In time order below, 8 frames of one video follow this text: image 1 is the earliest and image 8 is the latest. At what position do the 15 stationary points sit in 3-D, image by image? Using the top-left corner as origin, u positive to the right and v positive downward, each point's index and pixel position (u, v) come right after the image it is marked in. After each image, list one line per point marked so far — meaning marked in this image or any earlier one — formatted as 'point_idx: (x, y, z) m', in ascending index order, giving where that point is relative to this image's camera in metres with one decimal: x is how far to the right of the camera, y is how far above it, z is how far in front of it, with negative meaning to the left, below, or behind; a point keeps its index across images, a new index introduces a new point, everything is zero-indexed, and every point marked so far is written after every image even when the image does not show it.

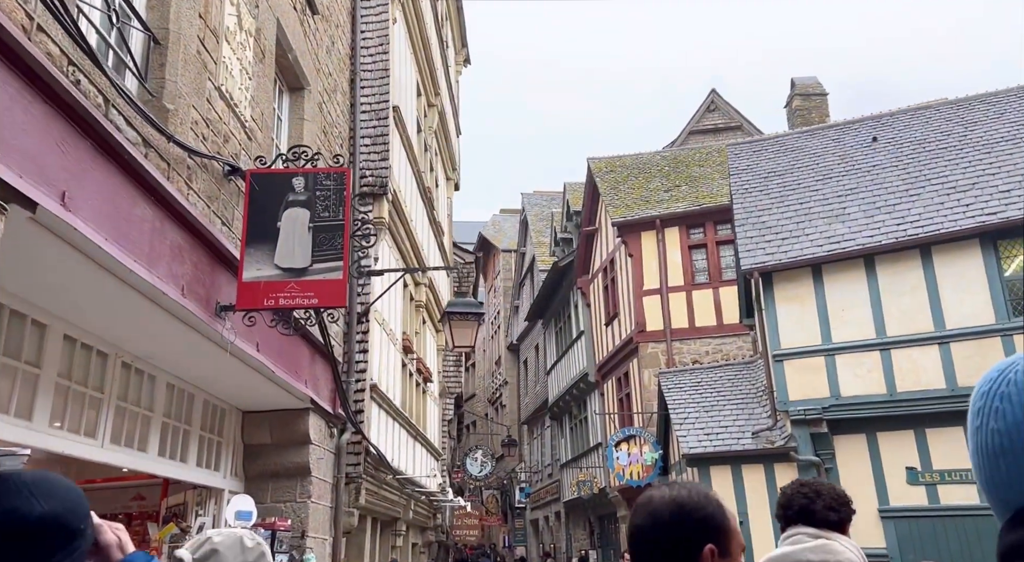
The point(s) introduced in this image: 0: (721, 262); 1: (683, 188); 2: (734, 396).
0: (+3.8, +0.3, +16.7) m
1: (+3.4, +1.8, +18.5) m
2: (+3.3, -1.7, +14.0) m
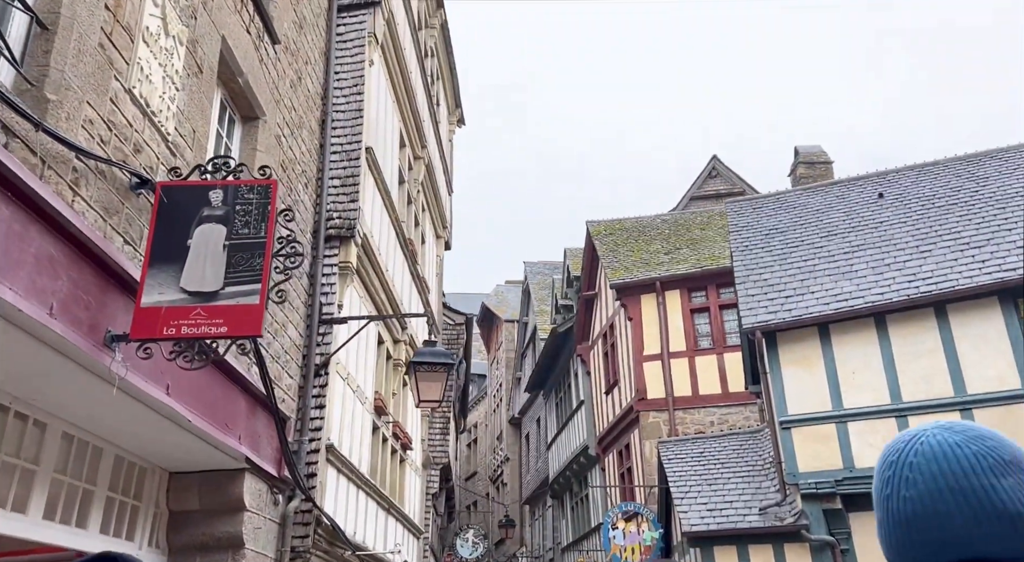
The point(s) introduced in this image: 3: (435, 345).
0: (+3.7, -0.8, +15.8) m
1: (+3.3, +0.6, +17.8) m
2: (+3.1, -2.6, +12.9) m
3: (-0.7, -0.5, +8.3) m
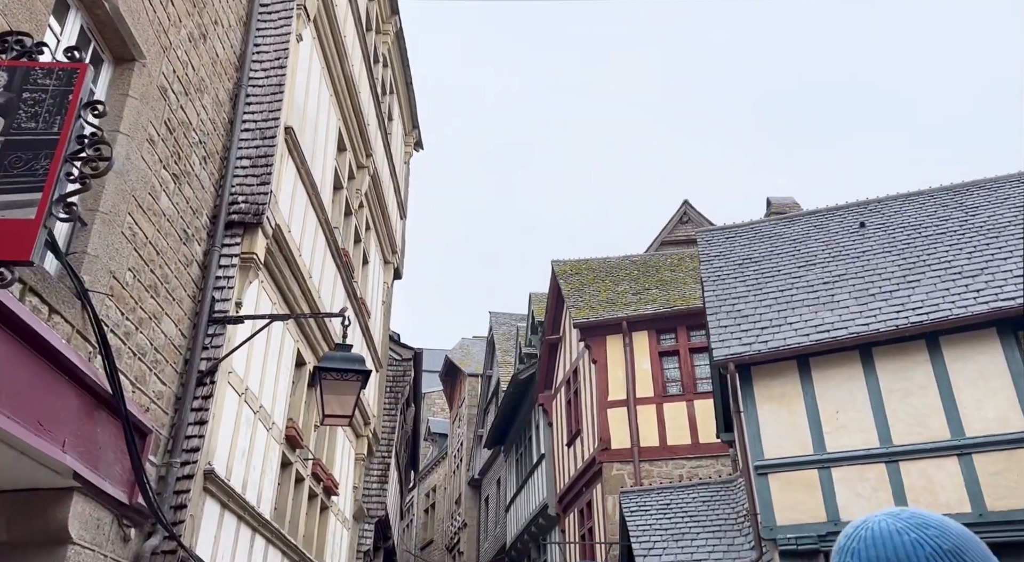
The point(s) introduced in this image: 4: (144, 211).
0: (+2.9, -1.5, +14.4) m
1: (+2.6, -0.2, +16.5) m
2: (+2.4, -3.0, +11.4) m
3: (-1.3, -0.5, +6.9) m
4: (-2.3, +0.4, +6.0) m
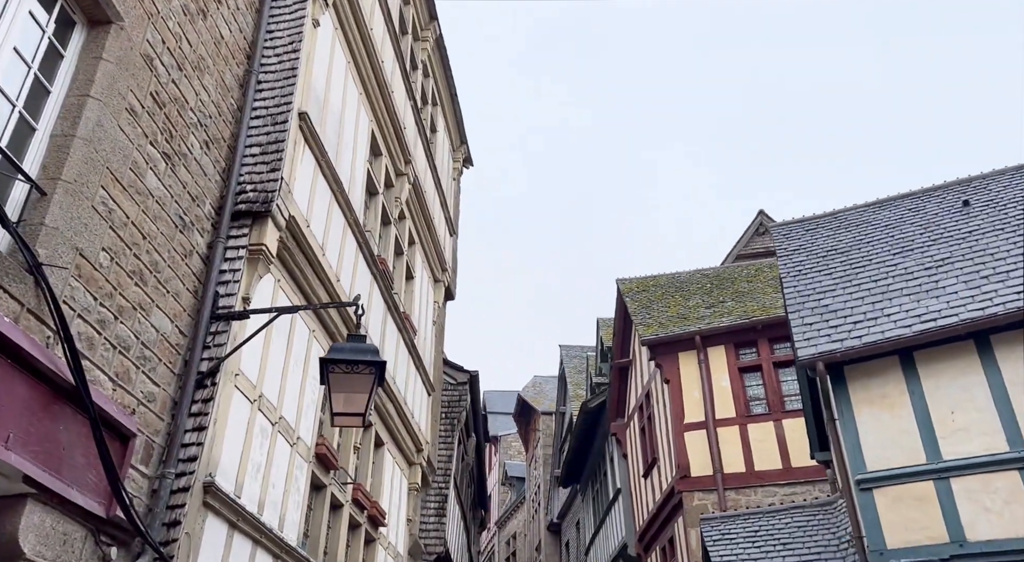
0: (+3.8, -1.5, +13.2) m
1: (+3.6, -0.4, +15.3) m
2: (+3.2, -2.9, +10.1) m
3: (-1.0, -0.4, +6.1) m
4: (-2.2, +0.5, +5.3) m
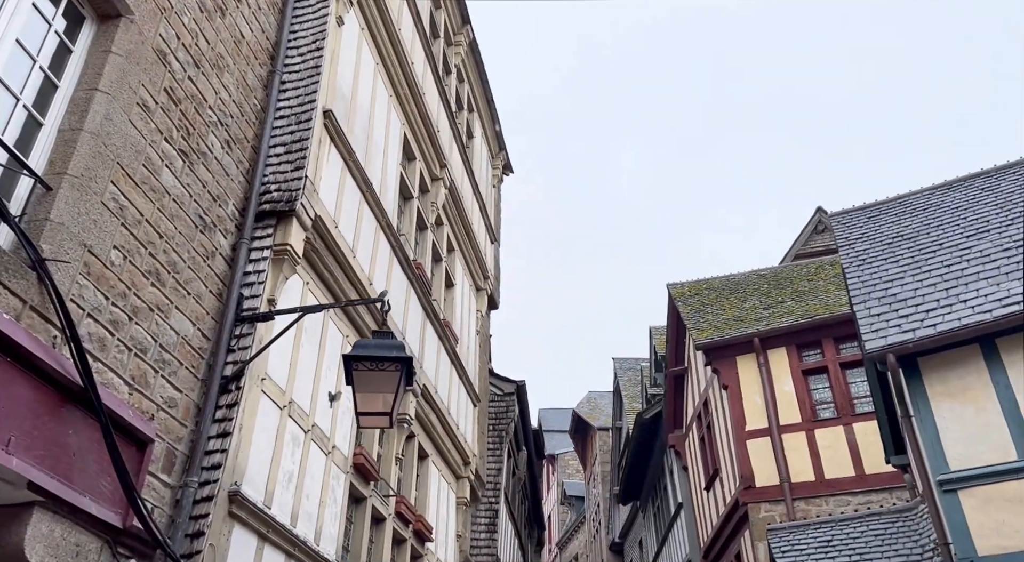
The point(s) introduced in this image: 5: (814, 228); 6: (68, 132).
0: (+4.5, -1.5, +12.6) m
1: (+4.3, -0.4, +14.7) m
2: (+3.7, -2.8, +9.5) m
3: (-0.8, -0.3, +5.8) m
4: (-2.0, +0.5, +5.1) m
5: (+5.8, +1.0, +18.2) m
6: (-2.2, +0.7, +4.7) m
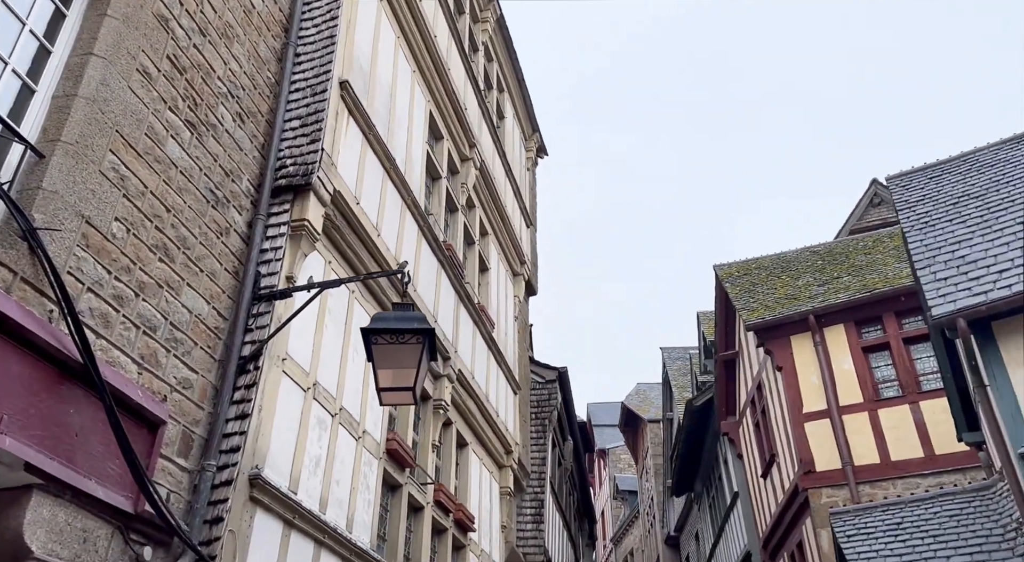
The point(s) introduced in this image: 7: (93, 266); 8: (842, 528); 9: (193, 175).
0: (+5.0, -1.1, +12.0) m
1: (+4.9, 0.0, +14.2) m
2: (+4.1, -2.4, +9.0) m
3: (-0.6, -0.2, +5.5) m
4: (-1.9, +0.7, +4.8) m
5: (+6.5, +1.5, +17.6) m
6: (-2.1, +0.9, +4.4) m
7: (-2.0, +0.1, +4.4) m
8: (+3.4, -2.6, +10.0) m
9: (-1.8, +0.6, +5.3) m
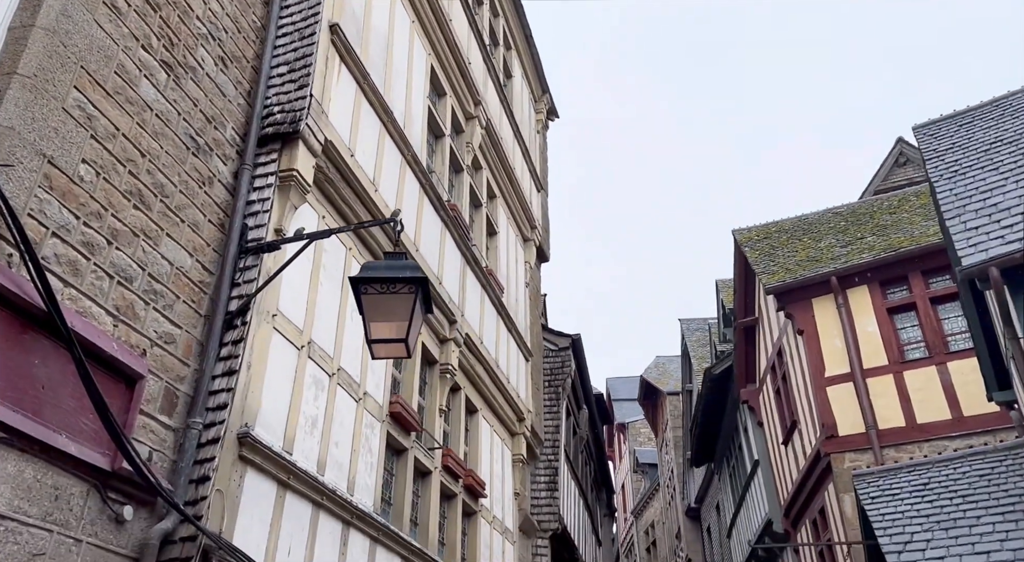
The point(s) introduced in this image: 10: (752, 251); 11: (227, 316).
0: (+5.2, -0.5, +11.6) m
1: (+5.1, +0.6, +13.8) m
2: (+4.2, -2.0, +8.7) m
3: (-0.6, +0.1, +5.2) m
4: (-2.0, +0.9, +4.6) m
5: (+6.7, +2.2, +17.1) m
6: (-2.2, +1.1, +4.2) m
7: (-2.0, +0.3, +4.1) m
8: (+3.6, -2.1, +9.6) m
9: (-1.8, +0.9, +5.0) m
10: (+3.9, +0.5, +15.4) m
11: (-1.6, -0.2, +5.2) m
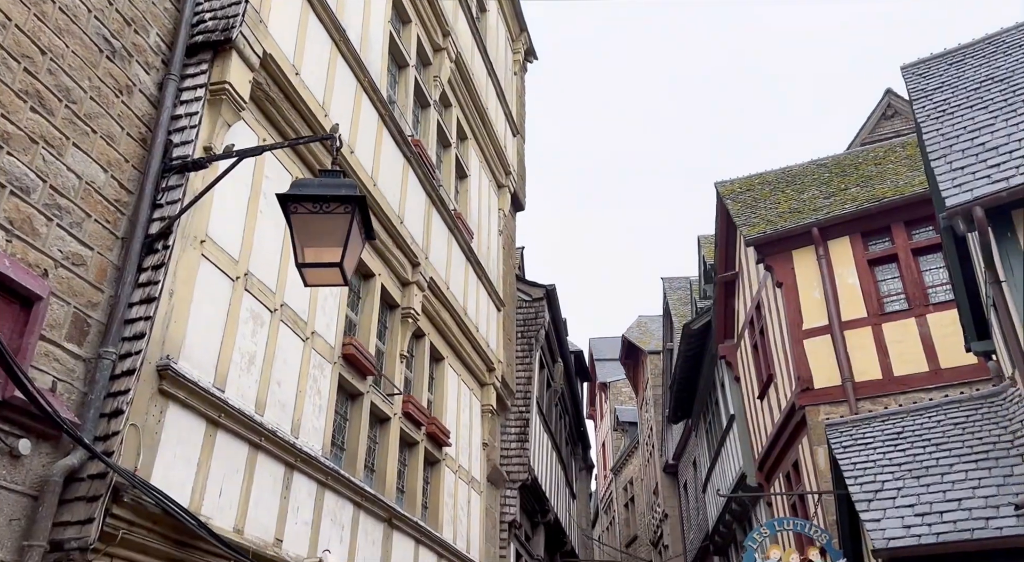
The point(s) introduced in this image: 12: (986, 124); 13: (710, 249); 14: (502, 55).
0: (+4.8, +0.1, +11.3) m
1: (+4.7, +1.4, +13.4) m
2: (+3.9, -1.4, +8.4) m
3: (-0.9, +0.5, +4.7) m
4: (-2.2, +1.3, +4.1) m
5: (+6.3, +3.0, +16.7) m
6: (-2.4, +1.5, +3.7) m
7: (-2.2, +0.7, +3.6) m
8: (+3.2, -1.5, +9.3) m
9: (-2.1, +1.3, +4.5) m
10: (+3.4, +1.3, +15.0) m
11: (-1.8, +0.2, +4.7) m
12: (+4.0, +1.4, +8.0) m
13: (+4.1, +0.7, +19.8) m
14: (-0.2, +2.9, +12.3) m
